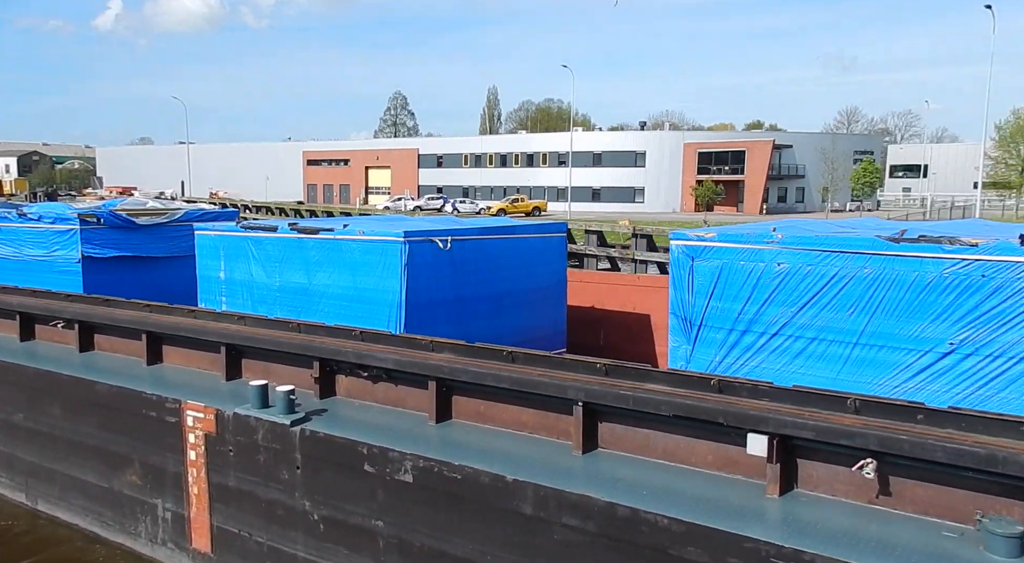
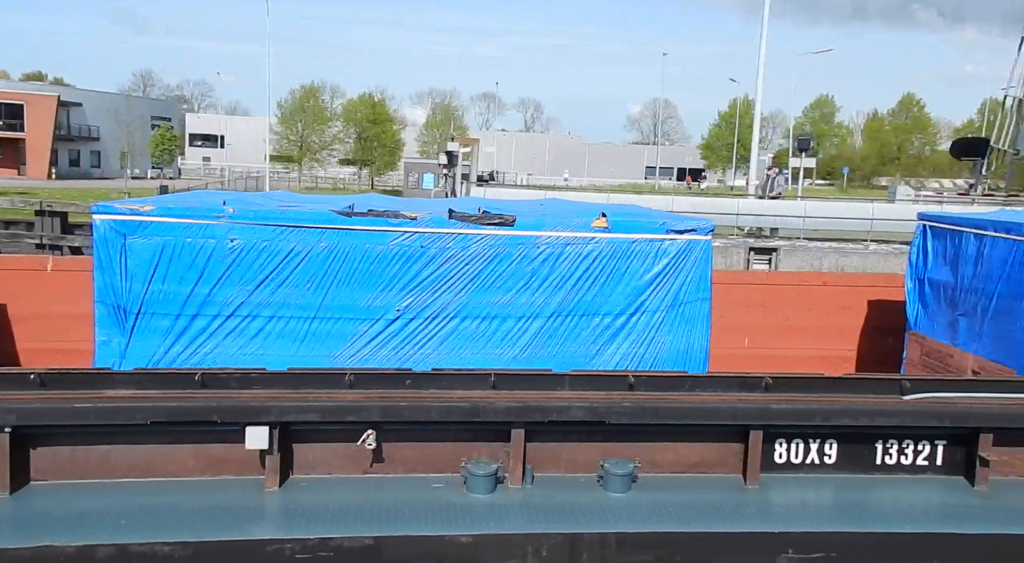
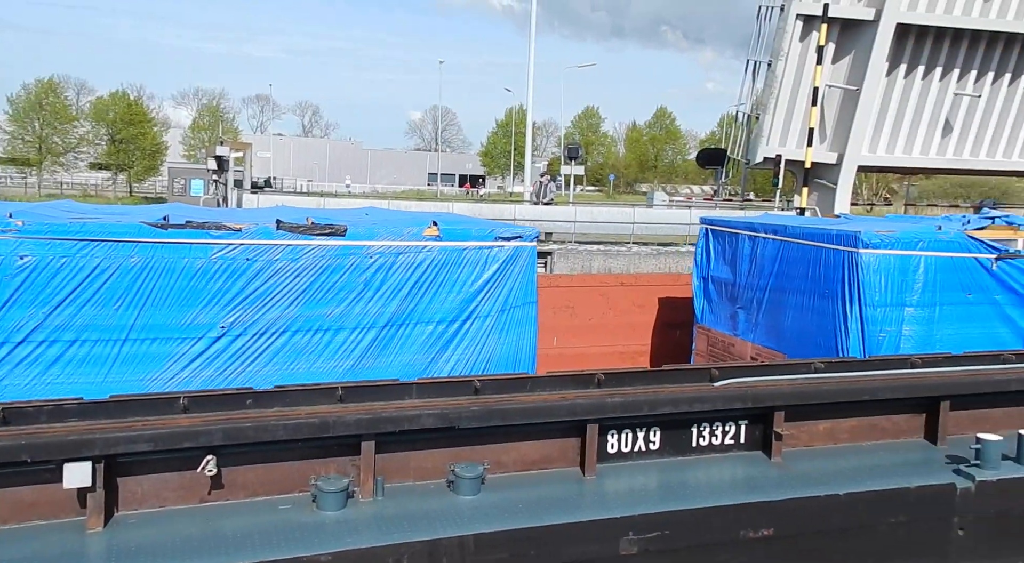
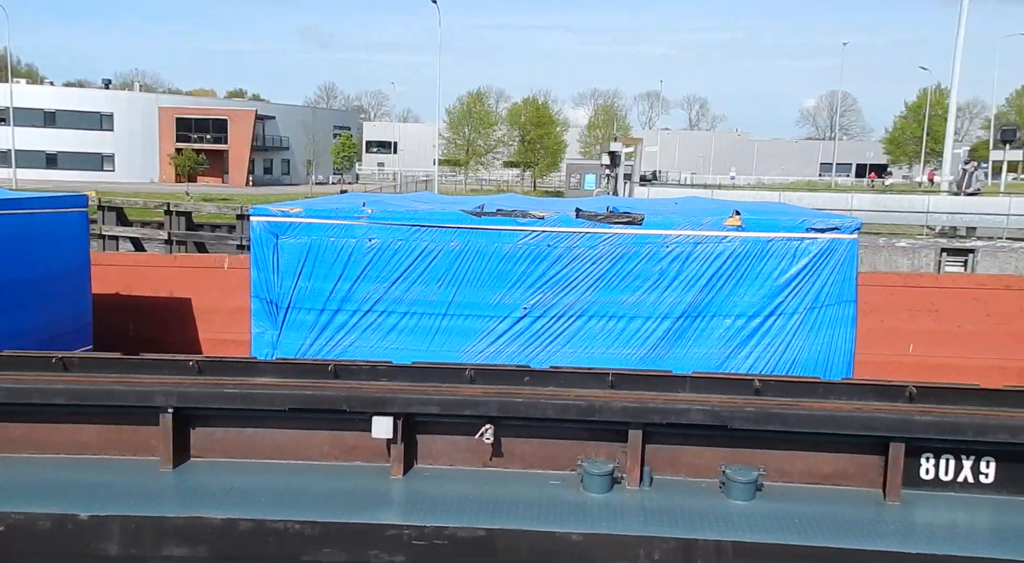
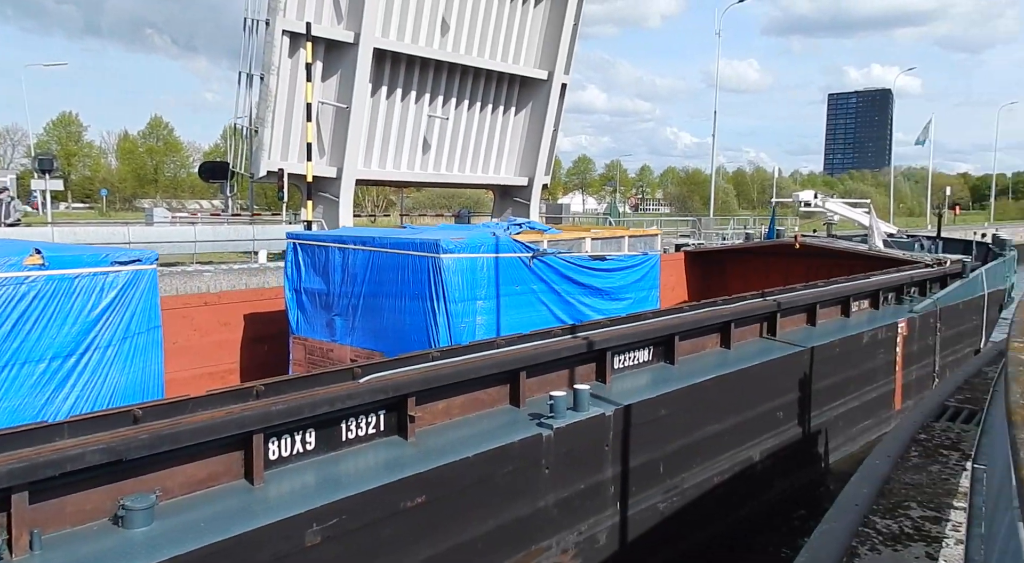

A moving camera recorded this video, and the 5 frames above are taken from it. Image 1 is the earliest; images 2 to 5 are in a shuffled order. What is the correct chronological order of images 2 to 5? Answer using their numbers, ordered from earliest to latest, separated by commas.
4, 2, 3, 5
